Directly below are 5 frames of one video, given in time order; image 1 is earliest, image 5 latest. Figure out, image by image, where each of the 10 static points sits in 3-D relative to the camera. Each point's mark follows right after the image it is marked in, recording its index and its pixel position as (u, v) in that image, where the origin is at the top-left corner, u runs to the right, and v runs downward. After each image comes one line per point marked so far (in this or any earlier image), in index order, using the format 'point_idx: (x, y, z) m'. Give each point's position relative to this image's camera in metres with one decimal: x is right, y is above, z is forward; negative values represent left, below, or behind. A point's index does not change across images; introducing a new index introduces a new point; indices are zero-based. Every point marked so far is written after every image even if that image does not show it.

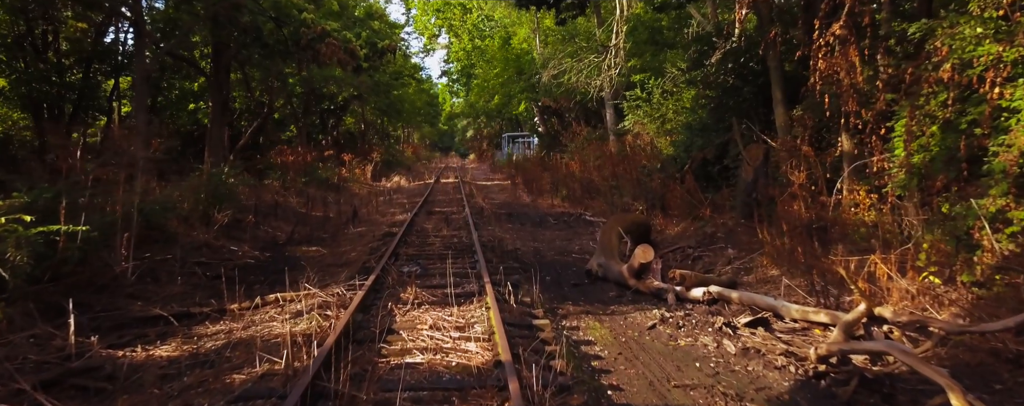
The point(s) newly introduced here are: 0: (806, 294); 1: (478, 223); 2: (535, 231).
0: (+2.9, -0.9, +6.6) m
1: (-0.7, -0.4, +13.9) m
2: (+0.5, -0.6, +13.9) m
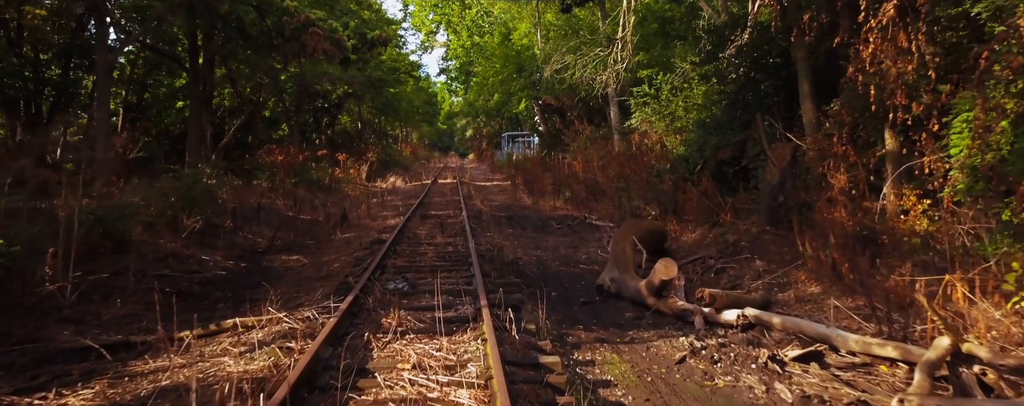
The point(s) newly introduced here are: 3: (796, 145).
0: (+2.9, -1.0, +5.6) m
1: (-0.7, -0.5, +12.8) m
2: (+0.5, -0.7, +12.8) m
3: (+4.2, +0.8, +9.8) m
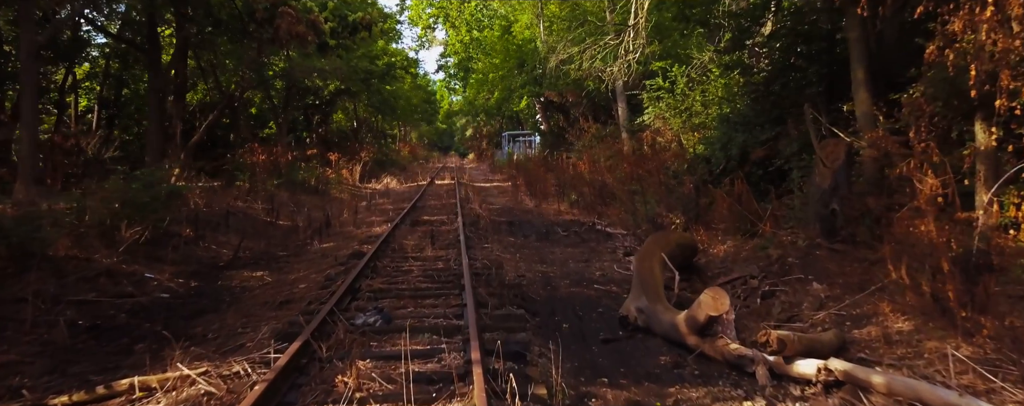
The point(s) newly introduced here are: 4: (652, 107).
0: (+3.0, -1.1, +4.1) m
1: (-0.7, -0.6, +11.3) m
2: (+0.5, -0.8, +11.3) m
3: (+4.2, +0.8, +8.2) m
4: (+3.8, +2.6, +17.8) m
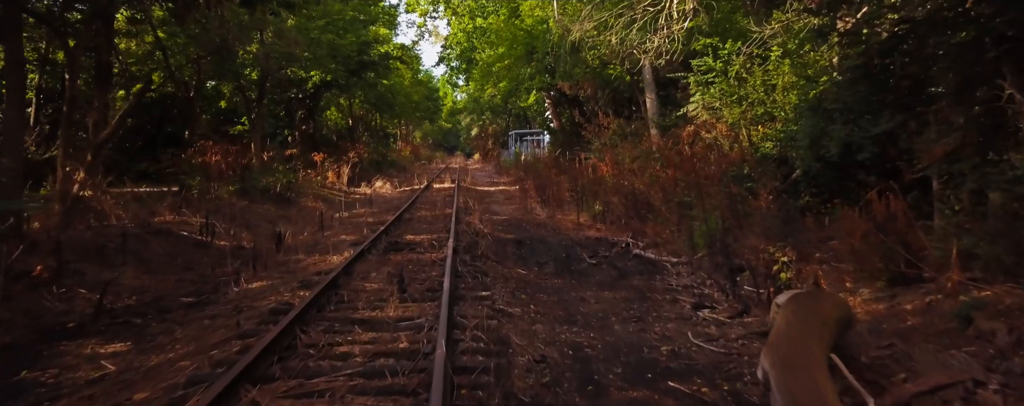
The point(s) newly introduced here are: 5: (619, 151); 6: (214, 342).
0: (+3.0, -1.3, +0.5) m
1: (-0.6, -0.8, +7.8) m
2: (+0.6, -1.0, +7.8) m
3: (+4.3, +0.5, +4.7) m
4: (+4.0, +2.3, +14.3) m
5: (+2.7, +1.3, +16.8) m
6: (-2.4, -1.1, +5.3) m
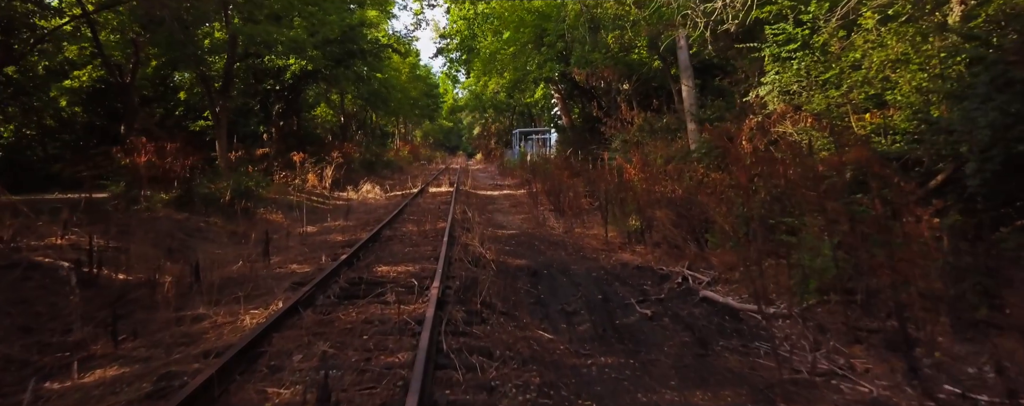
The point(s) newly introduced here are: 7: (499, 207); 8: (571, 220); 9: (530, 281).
0: (+3.1, -1.6, -2.8) m
1: (-0.4, -1.1, +4.5) m
2: (+0.8, -1.2, +4.5) m
3: (+4.4, +0.3, +1.4) m
4: (+4.2, +2.1, +11.0) m
5: (+2.9, +1.1, +13.5) m
6: (-2.2, -1.3, +2.0) m
7: (-0.3, -0.1, +18.7) m
8: (+1.4, -0.4, +14.7) m
9: (+0.2, -1.0, +8.3) m
